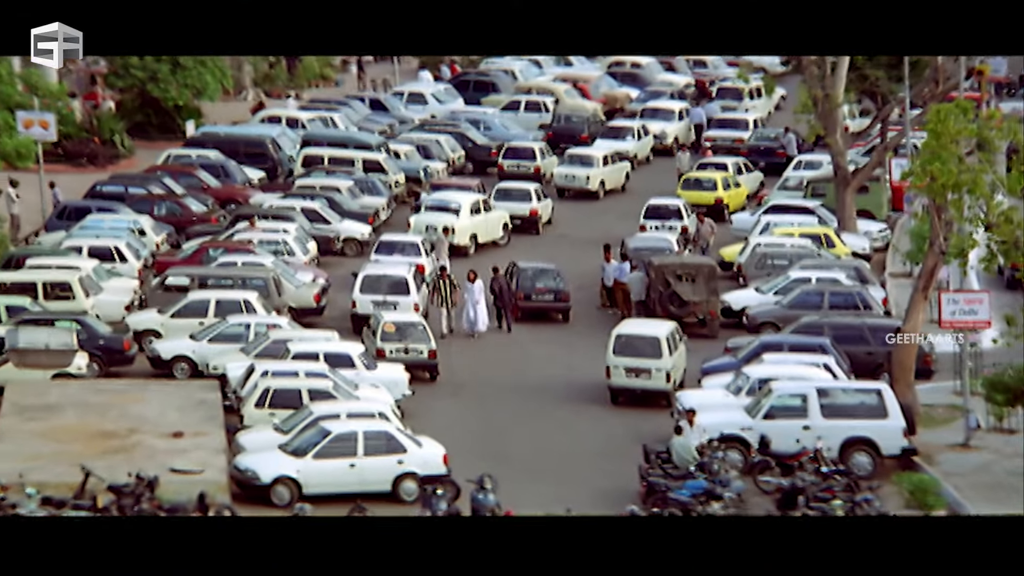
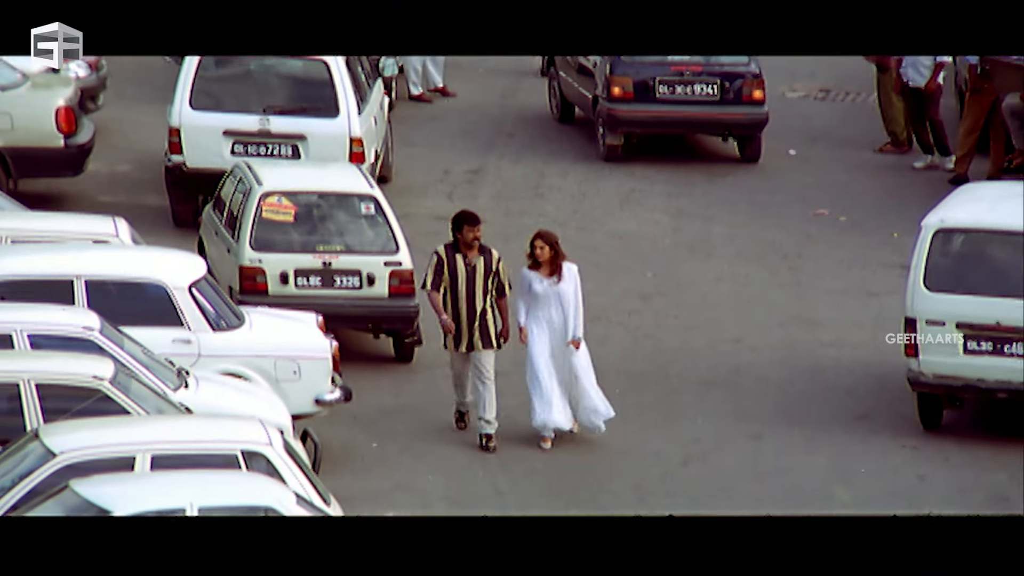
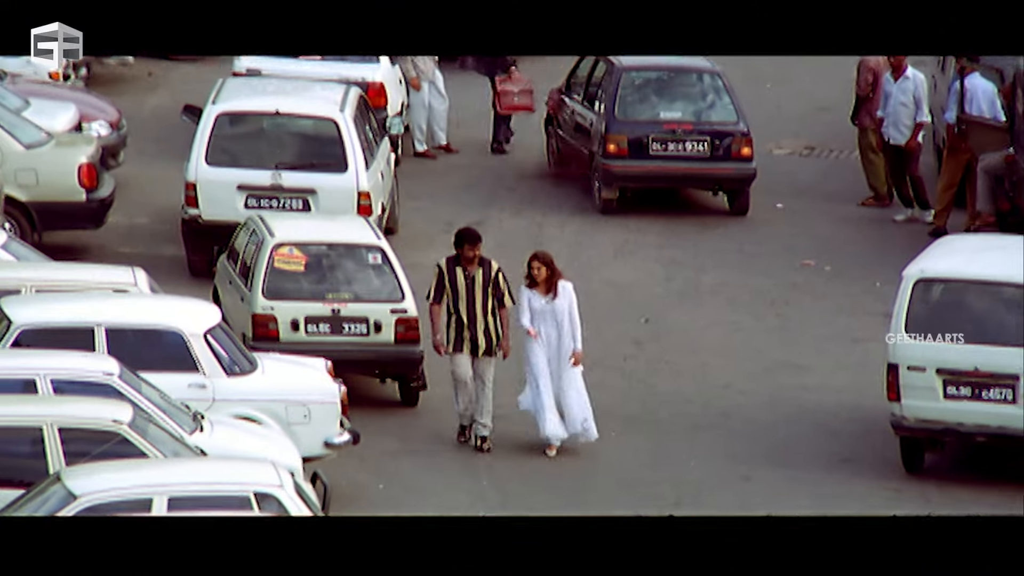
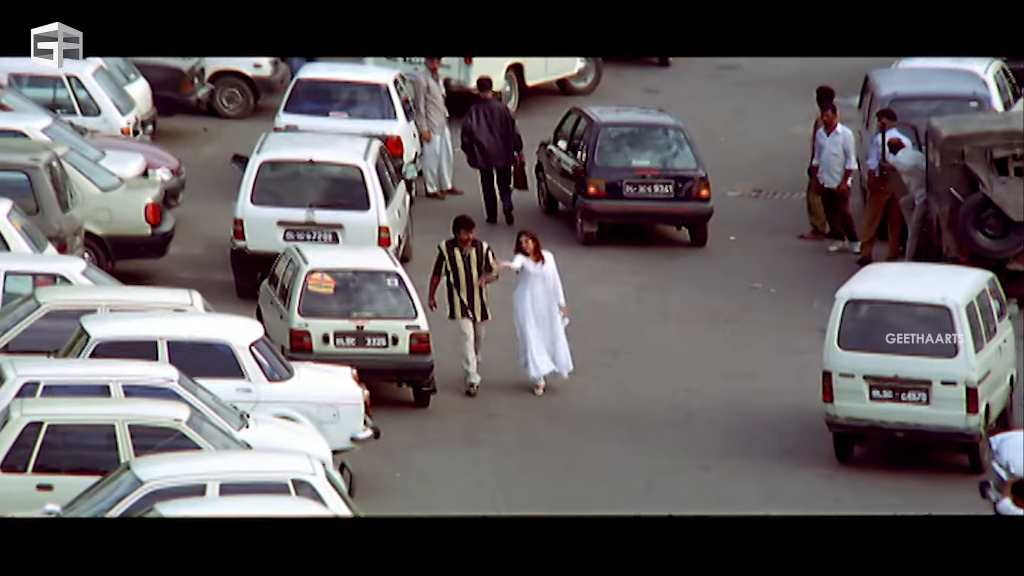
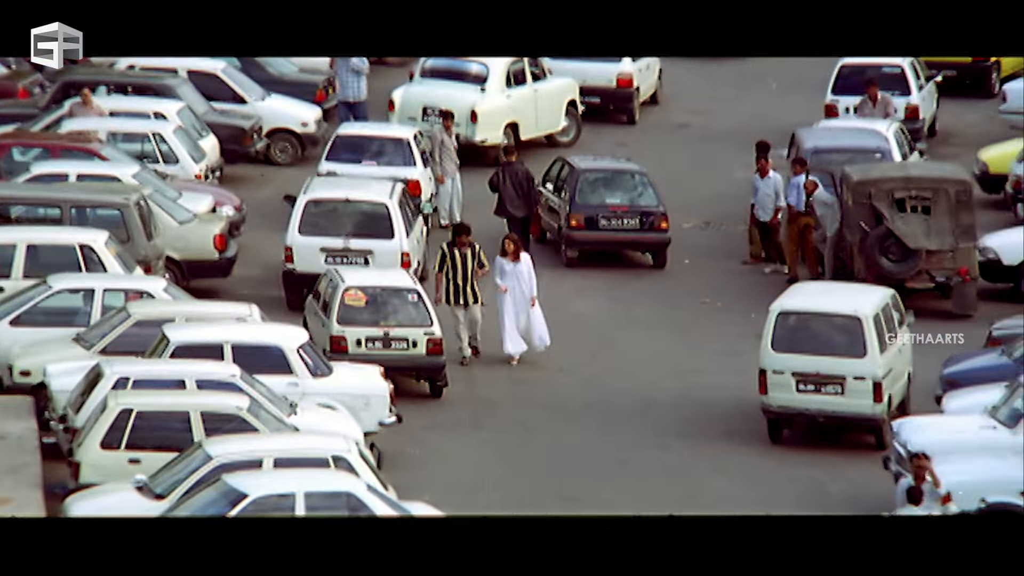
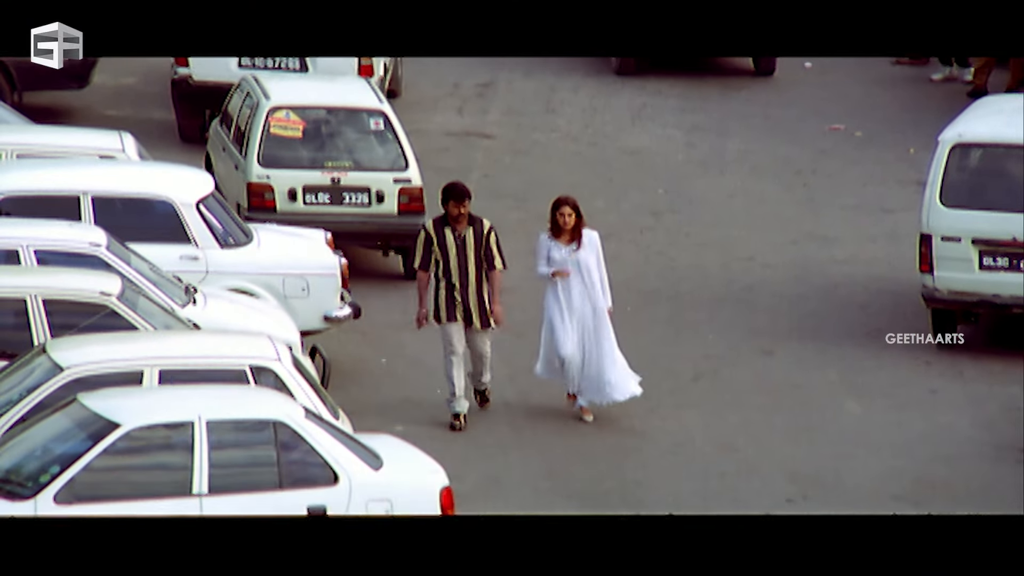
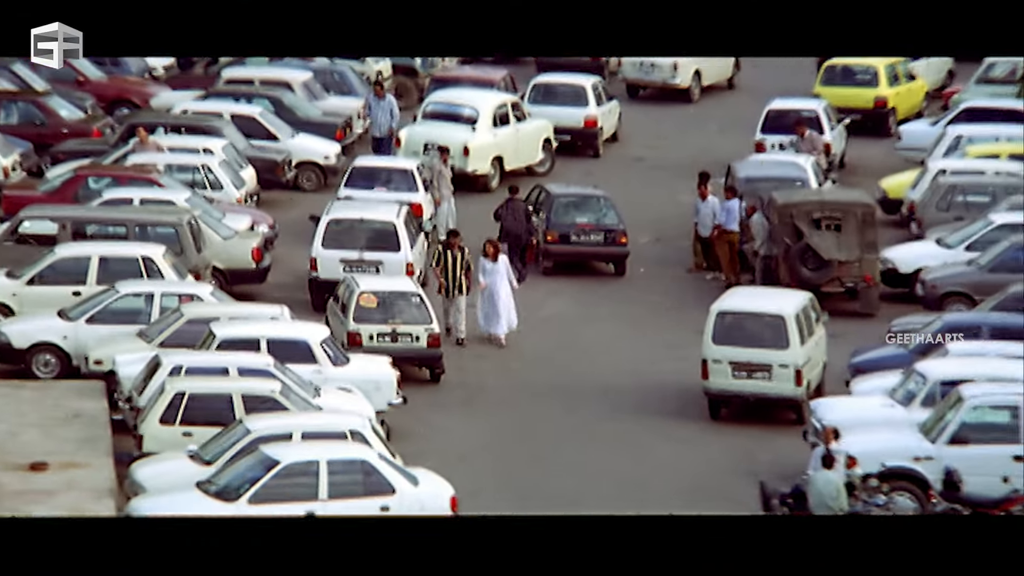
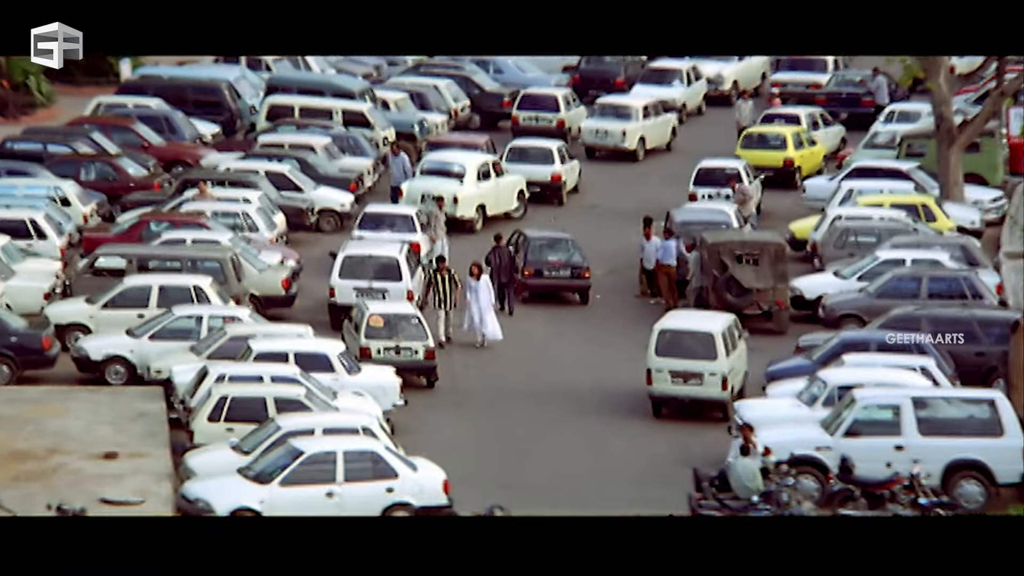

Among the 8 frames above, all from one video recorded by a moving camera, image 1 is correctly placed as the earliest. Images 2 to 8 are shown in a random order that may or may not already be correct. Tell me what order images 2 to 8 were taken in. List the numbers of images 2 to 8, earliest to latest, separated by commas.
8, 7, 5, 4, 3, 2, 6
